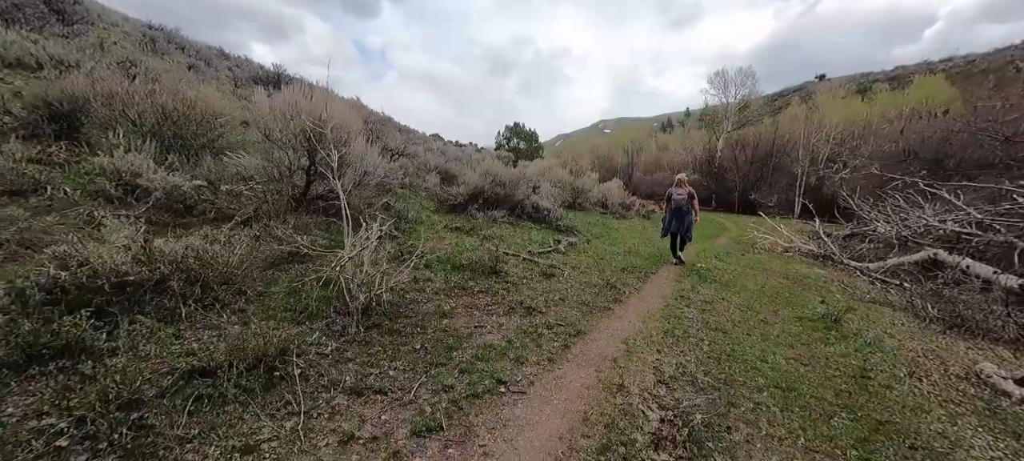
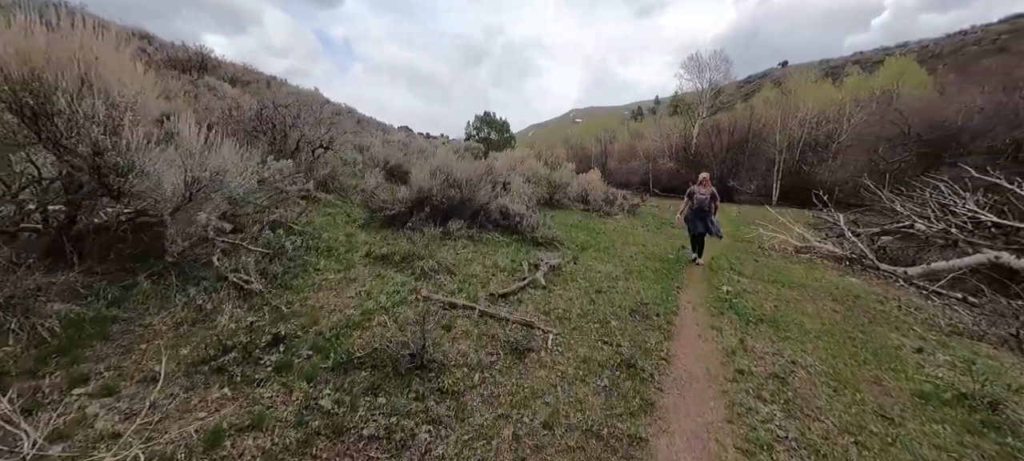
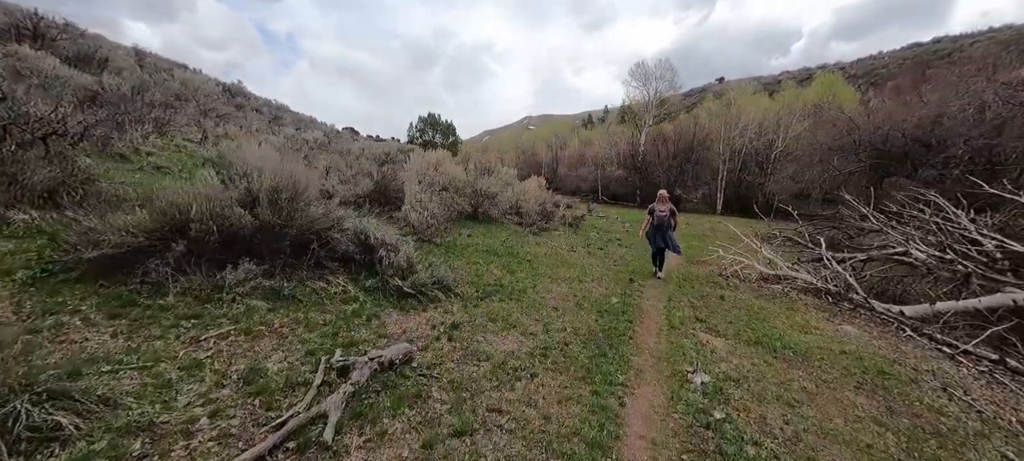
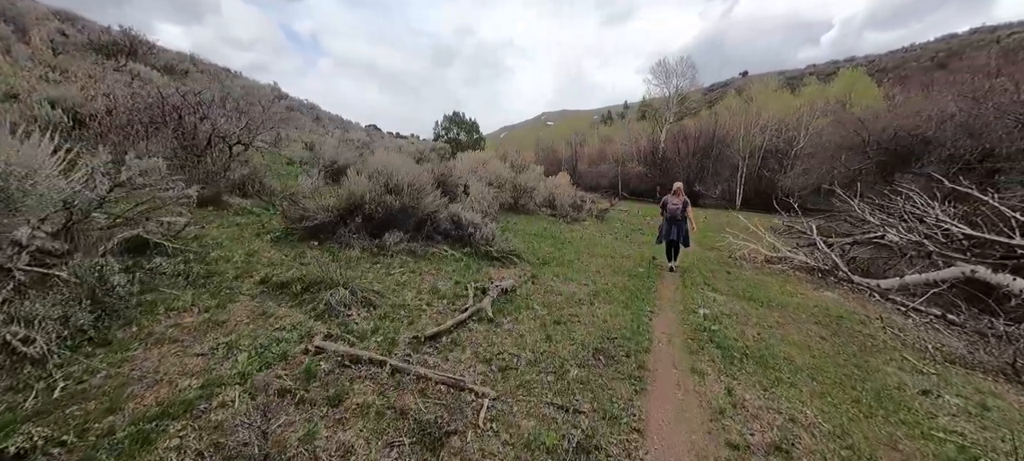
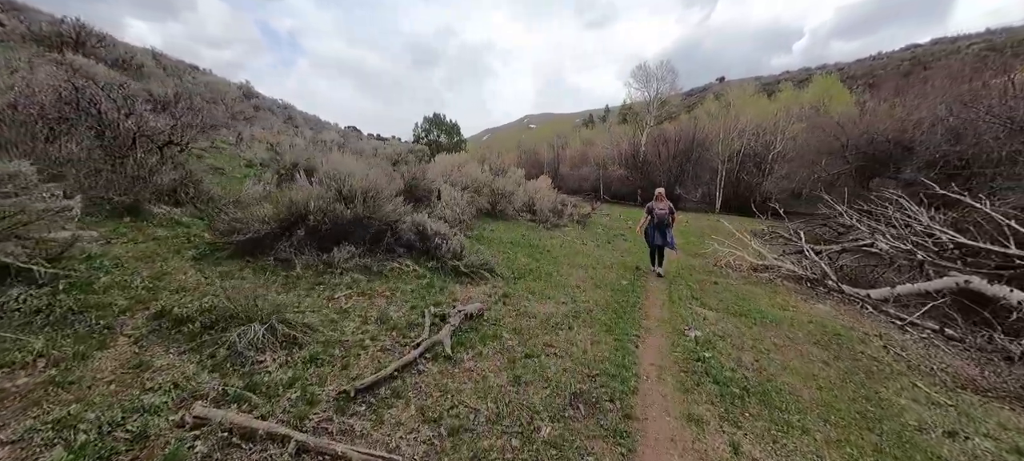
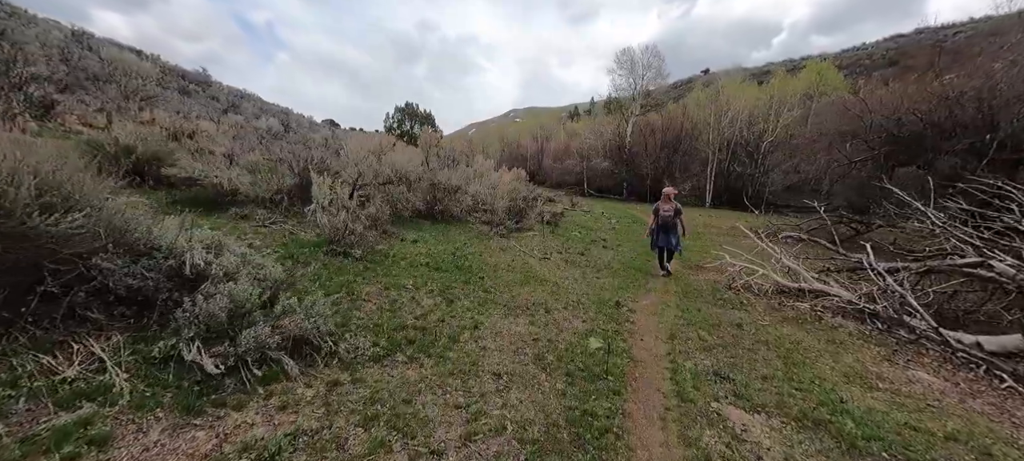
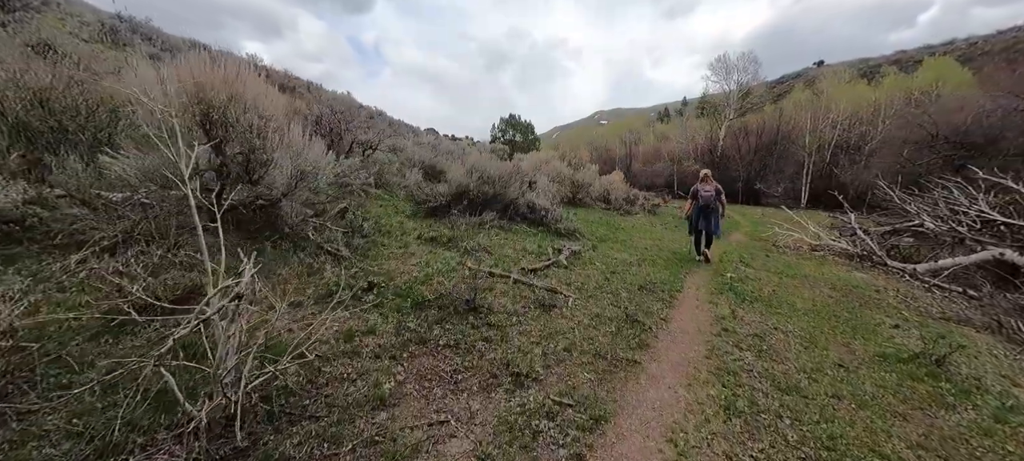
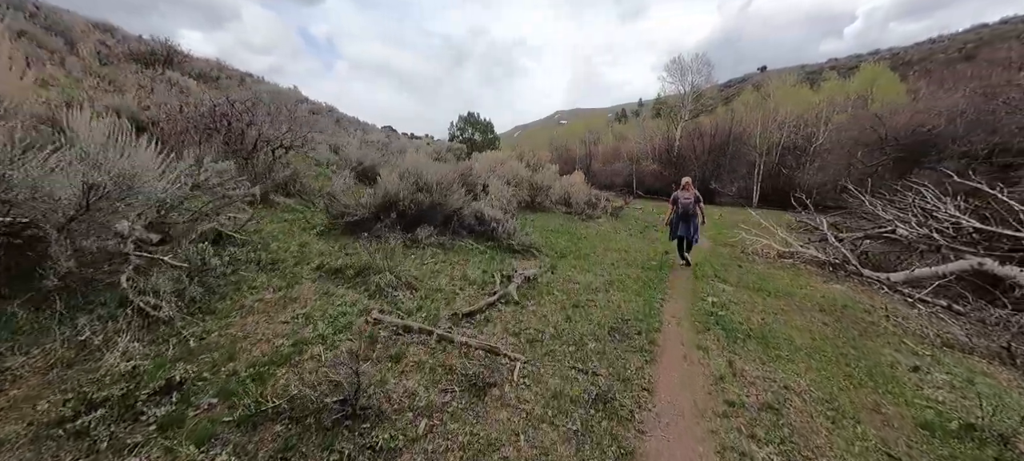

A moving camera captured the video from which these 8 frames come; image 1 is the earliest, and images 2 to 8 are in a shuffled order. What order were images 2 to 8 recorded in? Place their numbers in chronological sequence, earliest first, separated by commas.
7, 2, 8, 4, 5, 3, 6
